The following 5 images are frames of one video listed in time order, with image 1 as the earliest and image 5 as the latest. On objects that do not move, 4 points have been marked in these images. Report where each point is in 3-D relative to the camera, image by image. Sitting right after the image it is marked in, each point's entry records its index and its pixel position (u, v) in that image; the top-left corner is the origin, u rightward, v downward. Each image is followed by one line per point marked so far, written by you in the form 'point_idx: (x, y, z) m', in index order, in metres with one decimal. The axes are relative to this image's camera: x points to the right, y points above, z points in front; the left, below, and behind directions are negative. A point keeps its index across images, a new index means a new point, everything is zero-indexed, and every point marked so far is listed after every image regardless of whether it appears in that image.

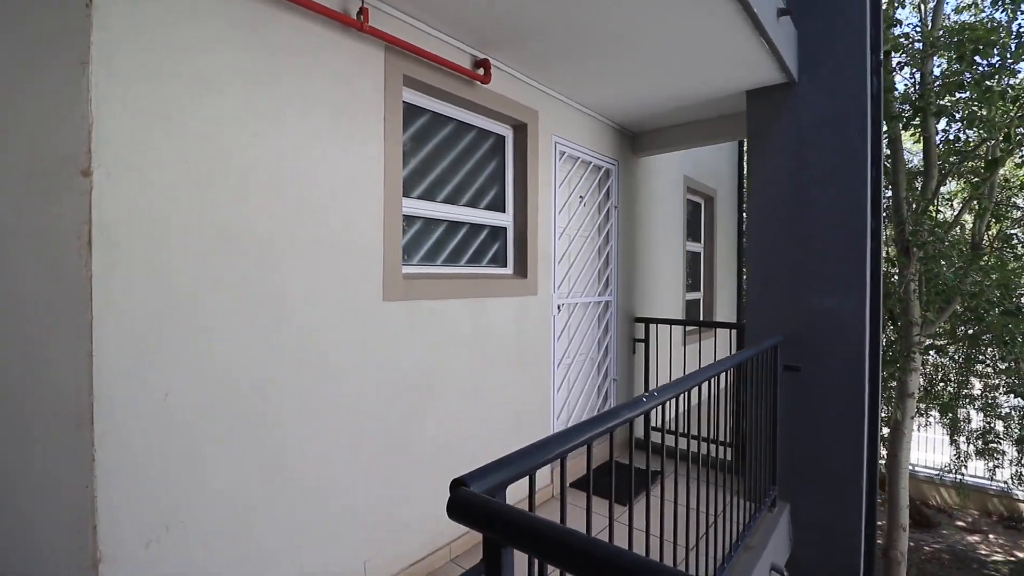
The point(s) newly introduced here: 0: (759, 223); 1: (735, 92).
0: (+1.5, +0.4, +2.9) m
1: (+1.4, +1.2, +3.0) m
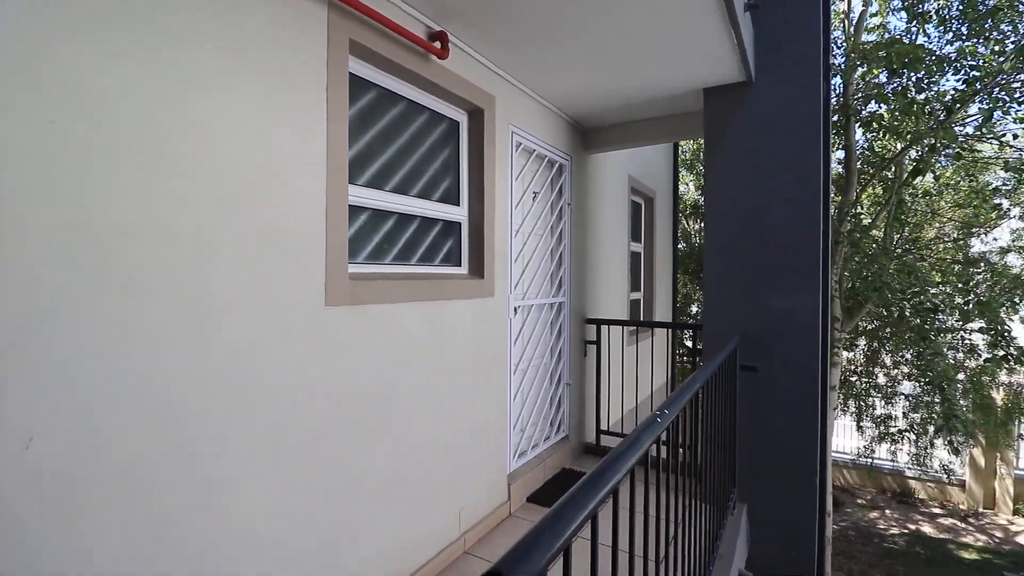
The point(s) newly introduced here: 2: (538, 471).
0: (+1.2, +0.4, +2.9) m
1: (+1.1, +1.2, +2.9) m
2: (+0.2, -1.1, +3.0) m
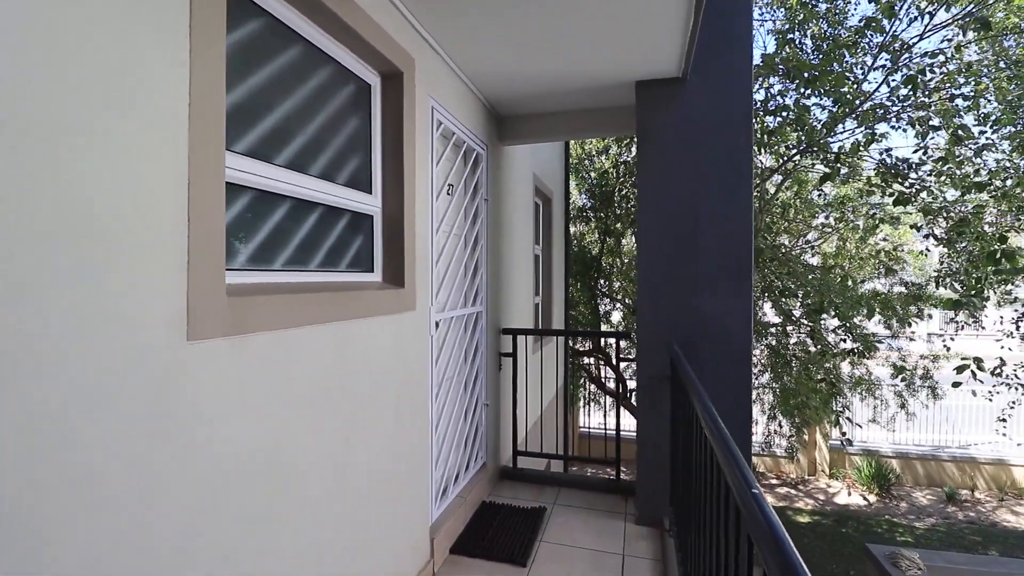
0: (+0.8, +0.3, +2.7) m
1: (+0.6, +1.1, +2.7) m
2: (-0.3, -1.2, +2.6) m
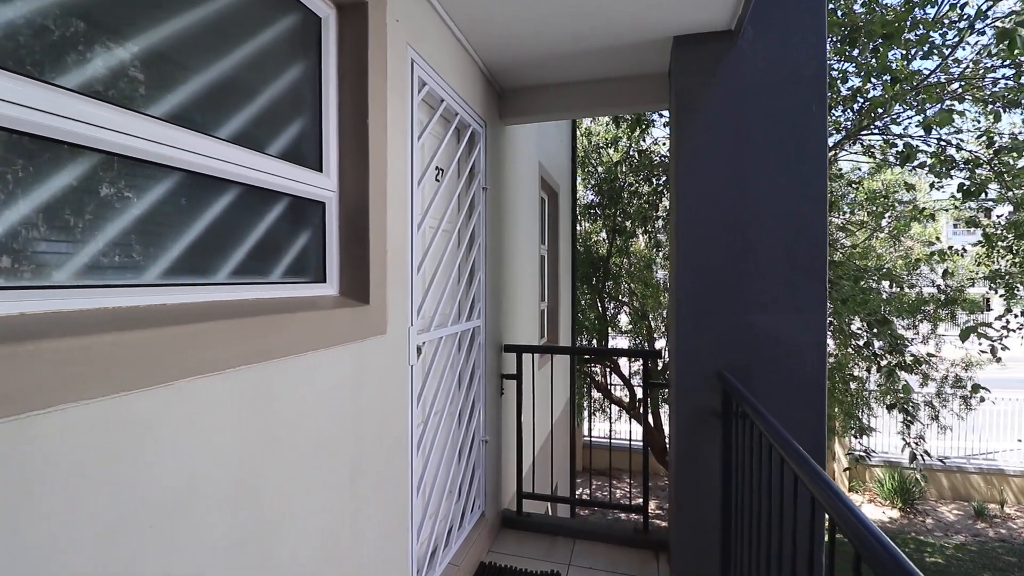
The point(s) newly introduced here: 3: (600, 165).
0: (+0.8, +0.3, +2.1) m
1: (+0.6, +1.1, +2.1) m
2: (-0.3, -1.2, +2.0) m
3: (+1.2, +1.6, +6.5) m
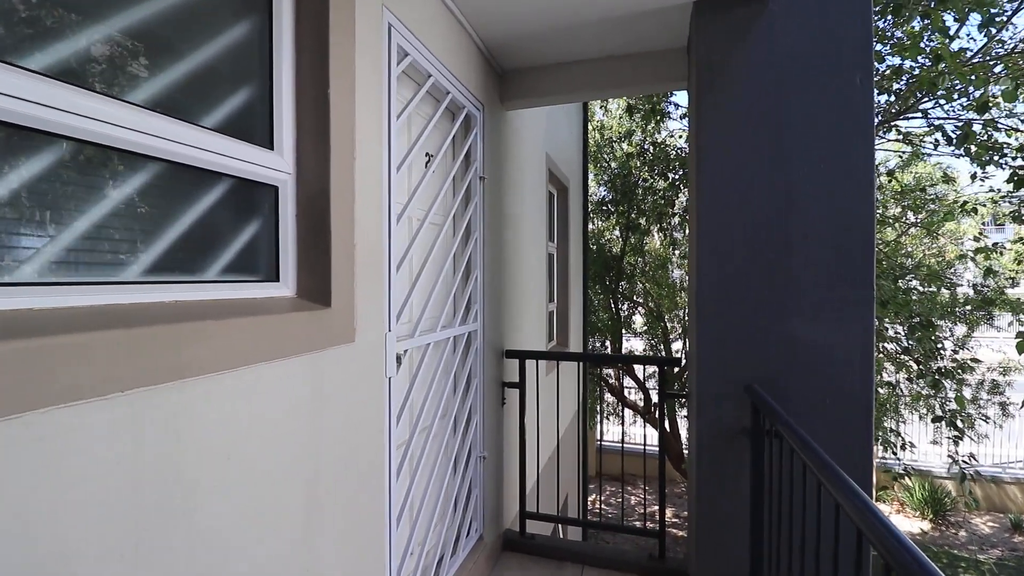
0: (+0.8, +0.3, +1.9) m
1: (+0.6, +1.1, +1.9) m
2: (-0.3, -1.2, +1.8) m
3: (+1.3, +1.6, +6.2) m
